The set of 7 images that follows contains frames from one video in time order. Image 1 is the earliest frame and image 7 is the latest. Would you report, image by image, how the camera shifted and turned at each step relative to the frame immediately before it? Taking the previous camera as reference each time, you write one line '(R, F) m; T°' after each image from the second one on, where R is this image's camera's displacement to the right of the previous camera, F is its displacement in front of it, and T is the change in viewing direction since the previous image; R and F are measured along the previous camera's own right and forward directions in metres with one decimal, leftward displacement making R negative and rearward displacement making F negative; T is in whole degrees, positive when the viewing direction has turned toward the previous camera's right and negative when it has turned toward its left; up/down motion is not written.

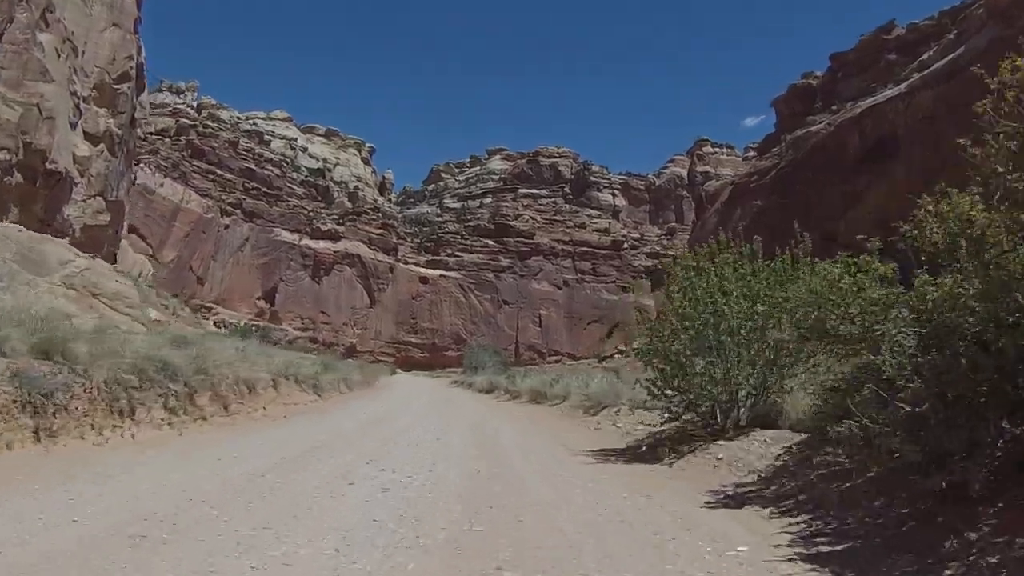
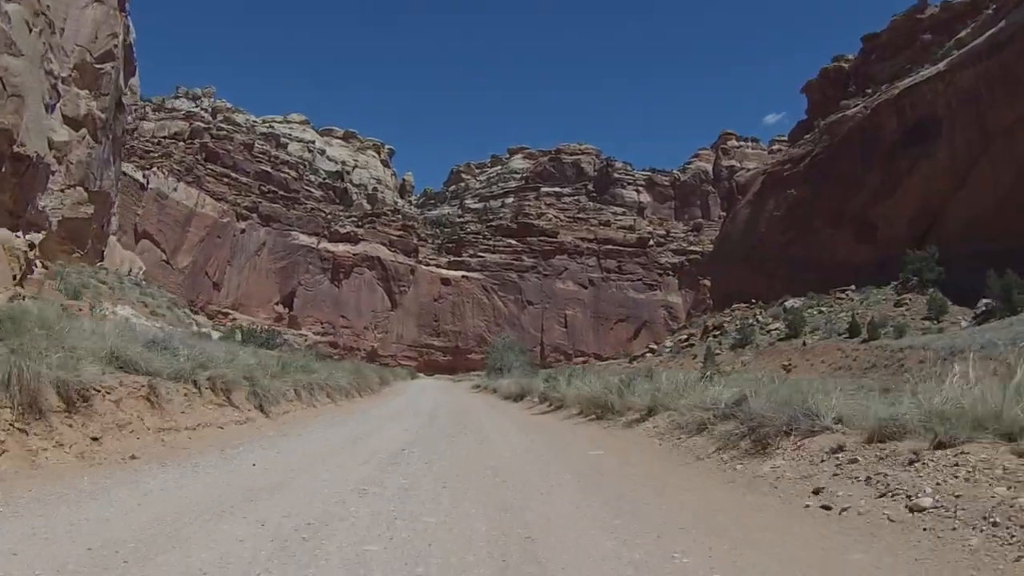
(-0.1, +1.8) m; -2°
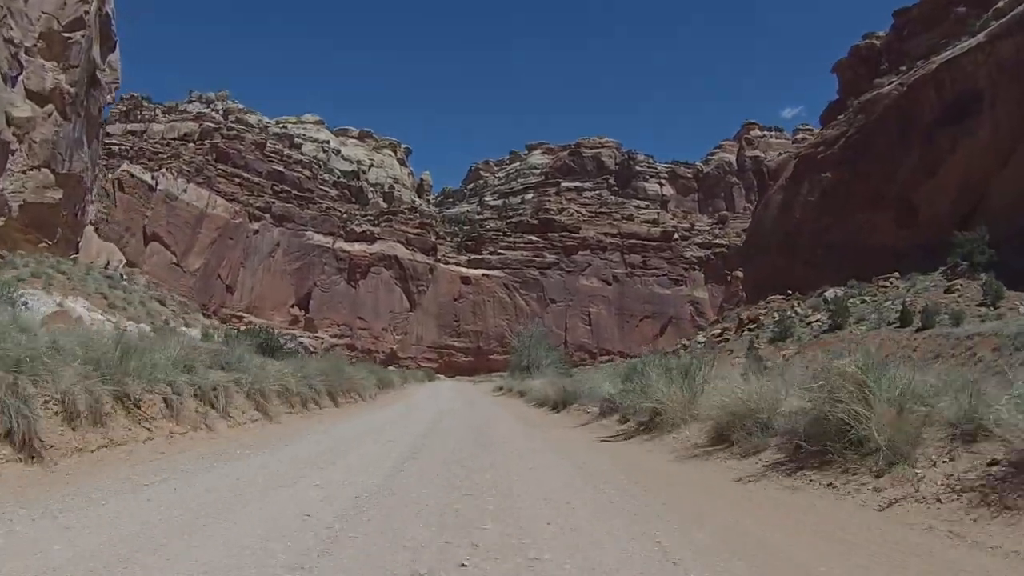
(-0.1, +1.8) m; -2°
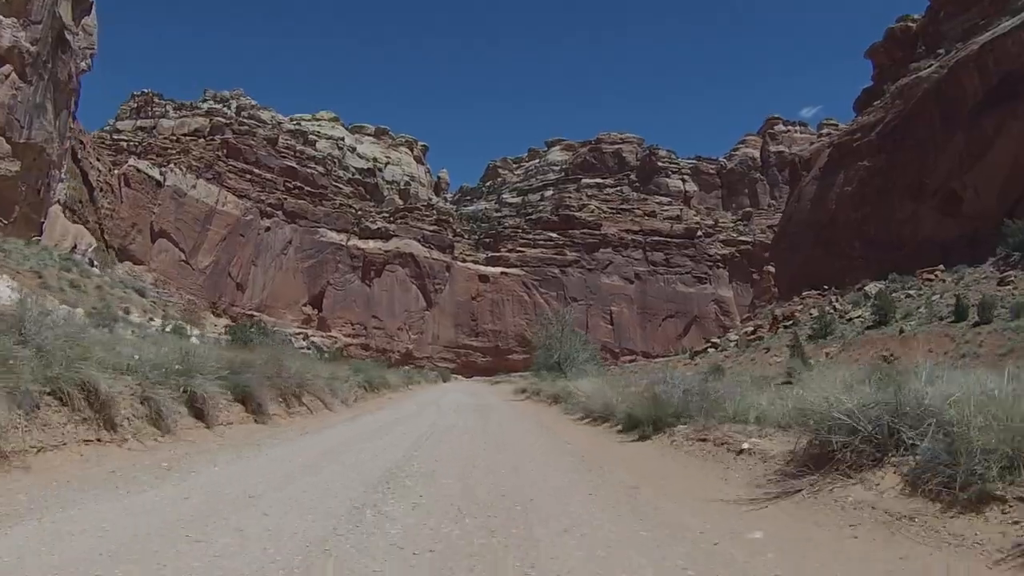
(-0.1, +1.8) m; -2°
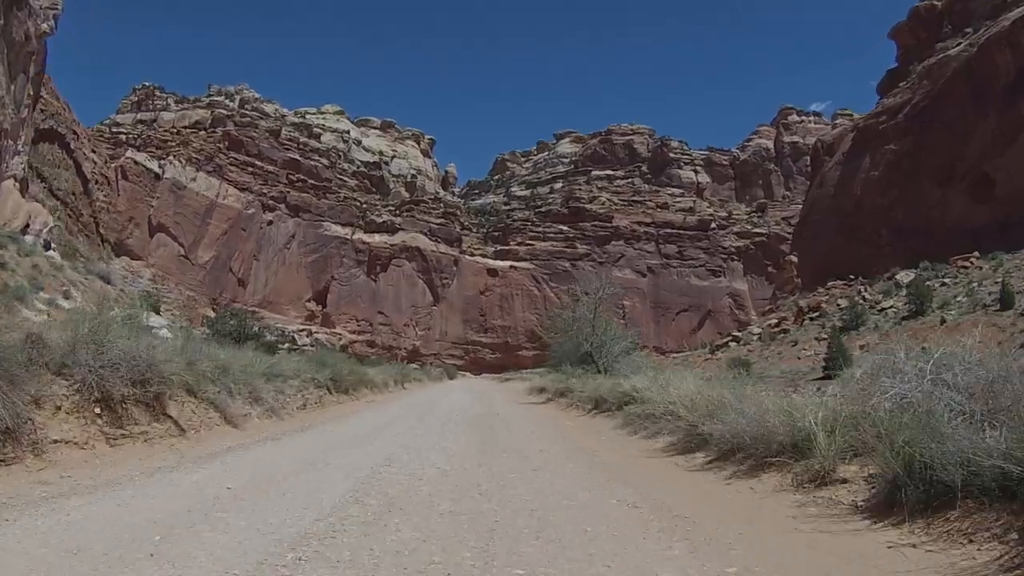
(-0.1, +1.4) m; -1°
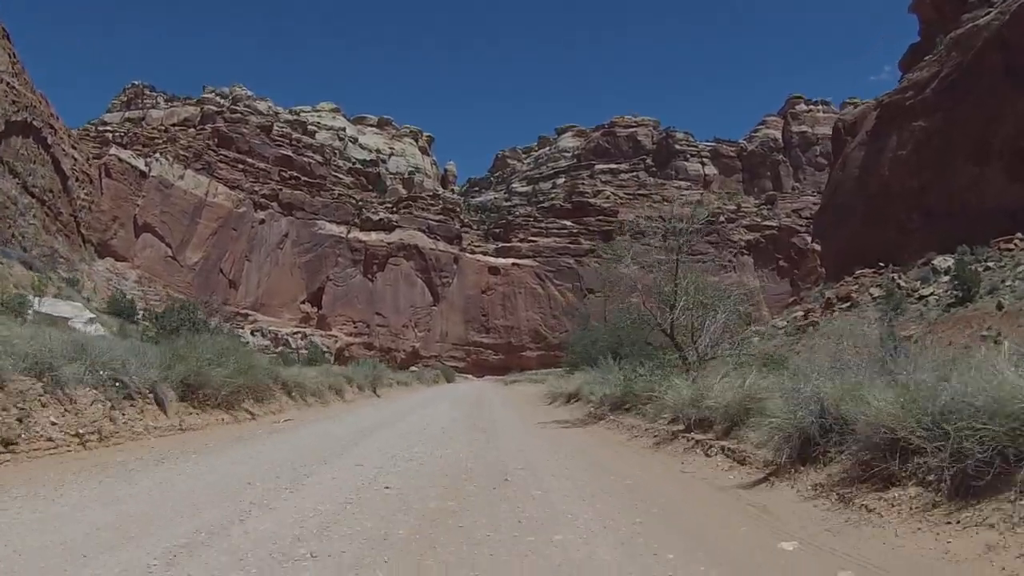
(-0.1, +2.0) m; 0°
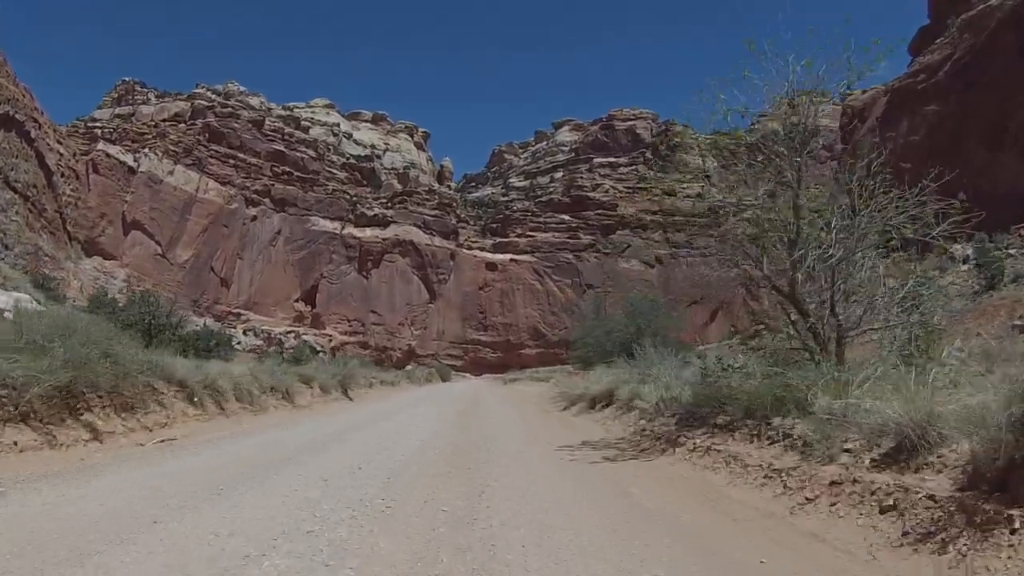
(0.0, +0.9) m; 0°
